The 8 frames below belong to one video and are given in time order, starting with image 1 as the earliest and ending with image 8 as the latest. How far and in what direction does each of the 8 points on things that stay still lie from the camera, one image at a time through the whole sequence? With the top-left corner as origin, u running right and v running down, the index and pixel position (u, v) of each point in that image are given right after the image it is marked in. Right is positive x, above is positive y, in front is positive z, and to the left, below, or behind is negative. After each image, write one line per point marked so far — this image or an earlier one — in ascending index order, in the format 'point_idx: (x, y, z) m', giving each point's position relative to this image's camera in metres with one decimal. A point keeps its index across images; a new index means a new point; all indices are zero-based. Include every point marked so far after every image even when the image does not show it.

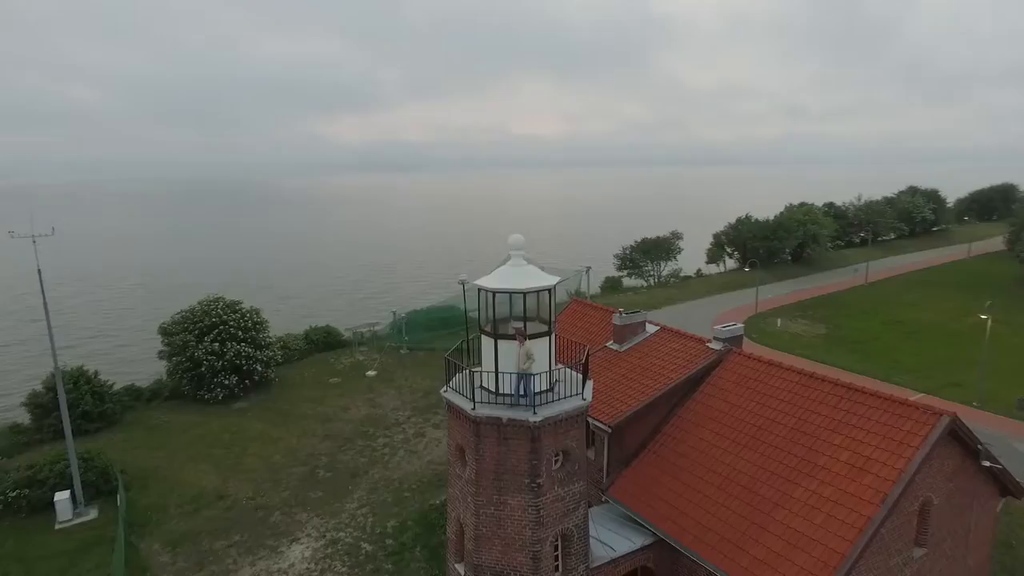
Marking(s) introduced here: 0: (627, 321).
0: (+3.6, -1.0, +19.2) m
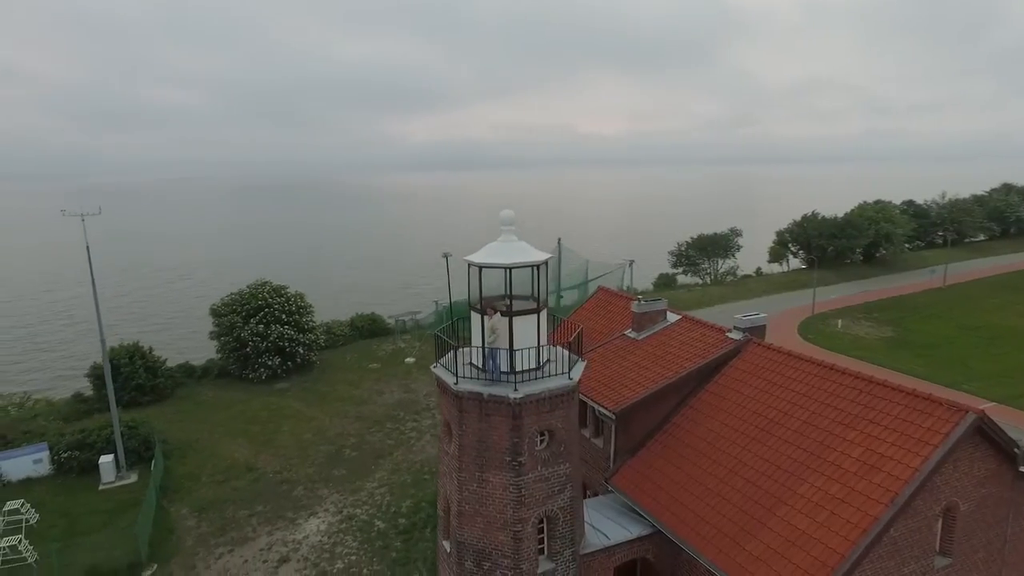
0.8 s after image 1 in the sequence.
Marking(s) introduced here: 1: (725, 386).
0: (+4.1, -0.6, +18.6) m
1: (+5.4, -2.5, +15.5) m
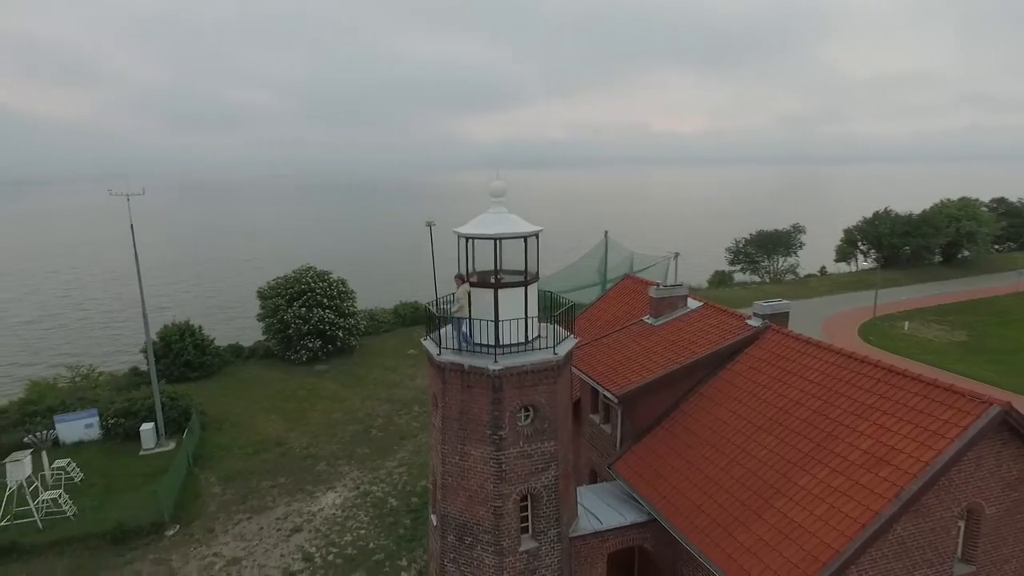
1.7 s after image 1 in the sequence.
0: (+4.5, -0.2, +18.0) m
1: (+5.4, -2.1, +14.7) m
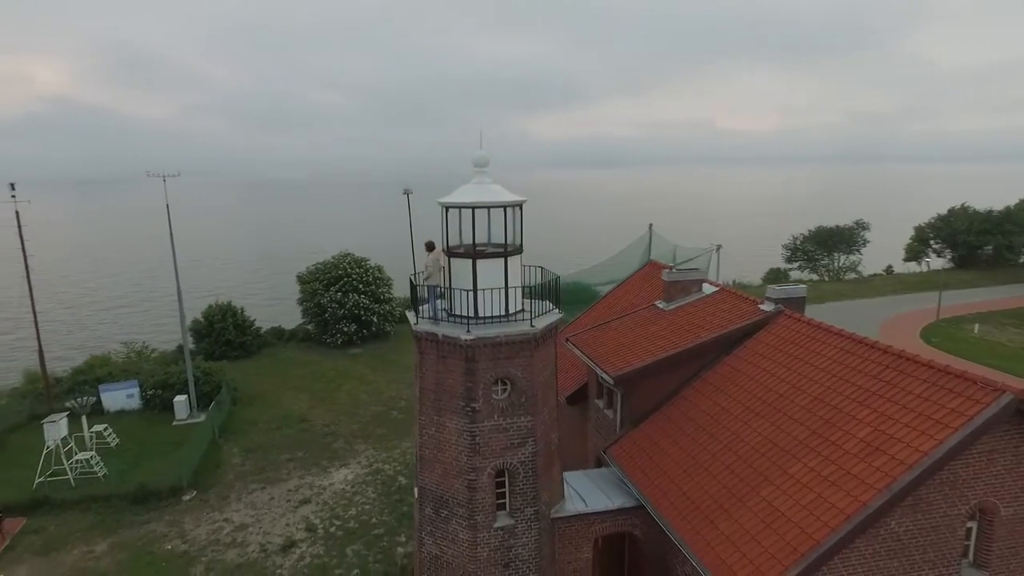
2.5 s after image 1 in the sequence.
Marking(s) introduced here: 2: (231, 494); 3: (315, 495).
0: (+4.7, +0.3, +17.3) m
1: (+5.3, -1.6, +13.9) m
2: (-8.5, -6.2, +18.4) m
3: (-6.0, -6.3, +18.5) m
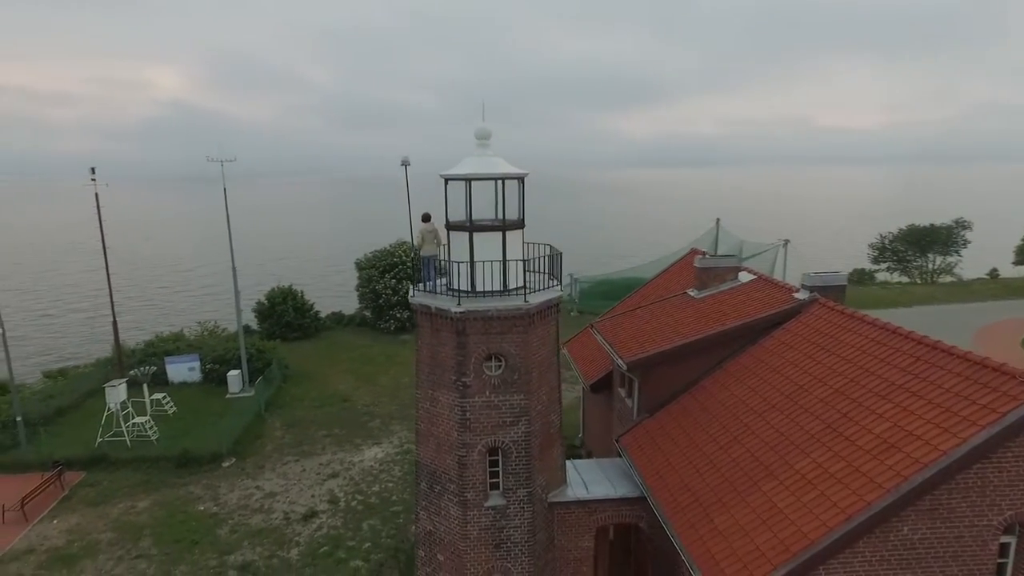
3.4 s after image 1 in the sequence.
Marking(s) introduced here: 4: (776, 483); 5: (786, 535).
0: (+5.4, +0.7, +16.3) m
1: (+5.5, -1.3, +13.0) m
2: (-7.7, -5.5, +19.2) m
3: (-5.2, -5.7, +19.0) m
4: (+4.2, -3.1, +9.7) m
5: (+3.9, -3.6, +8.7) m
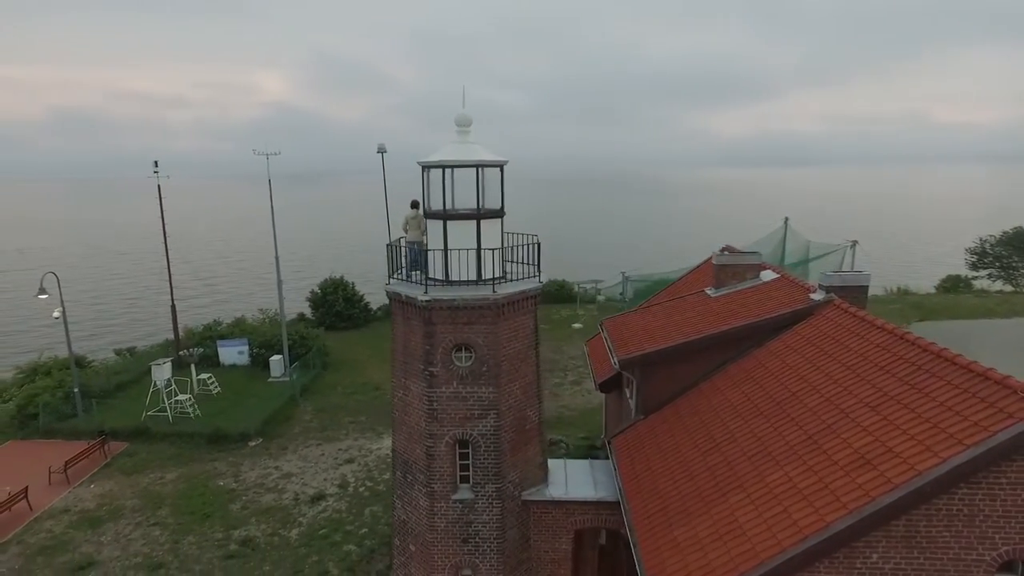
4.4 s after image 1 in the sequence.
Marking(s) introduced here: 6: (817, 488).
0: (+5.5, +0.7, +15.3) m
1: (+5.1, -1.3, +12.0) m
2: (-7.2, -5.1, +19.9) m
3: (-4.8, -5.3, +19.4) m
4: (+3.4, -3.0, +8.9) m
5: (+3.0, -3.5, +8.0) m
6: (+4.1, -2.7, +8.1) m
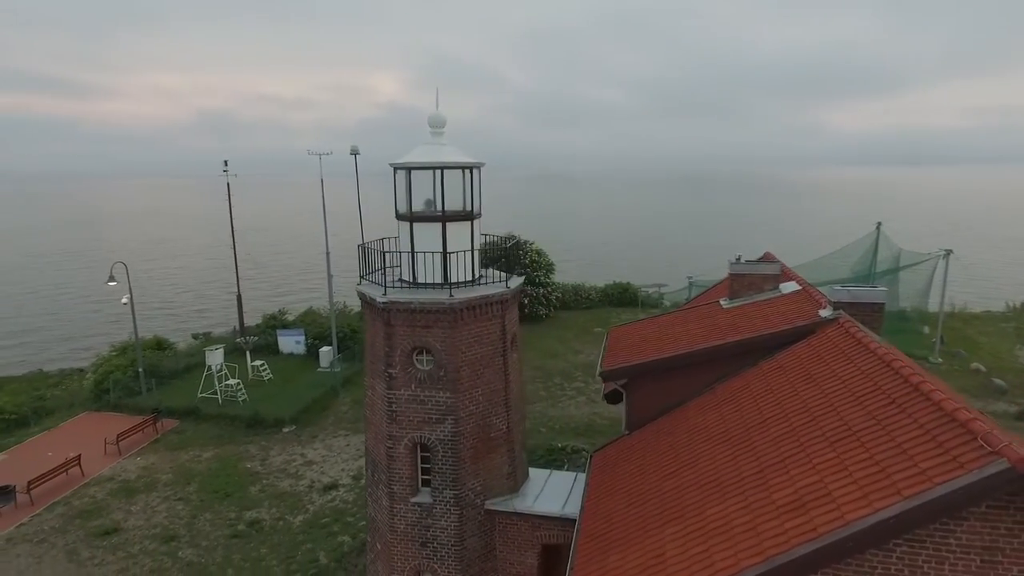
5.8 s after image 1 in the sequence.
0: (+5.5, +0.4, +14.2) m
1: (+4.5, -1.5, +10.9) m
2: (-6.5, -5.0, +20.7) m
3: (-4.2, -5.3, +19.8) m
4: (+2.3, -3.2, +8.2) m
5: (+1.7, -3.7, +7.3) m
6: (+2.8, -2.9, +7.3) m
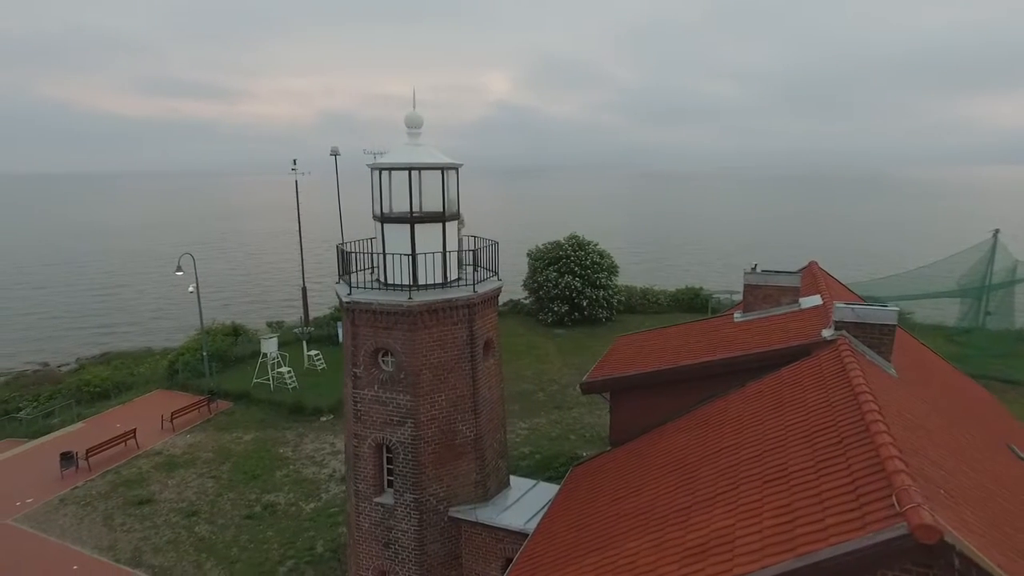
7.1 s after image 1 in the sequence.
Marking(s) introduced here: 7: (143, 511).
0: (+5.4, +0.2, +12.9) m
1: (+3.8, -1.7, +9.9) m
2: (-5.6, -4.8, +21.4) m
3: (-3.5, -5.2, +20.1) m
4: (+1.1, -3.4, +7.5) m
5: (+0.4, -3.8, +6.8) m
6: (+1.5, -3.0, +6.6) m
7: (-9.7, -5.9, +16.0) m
